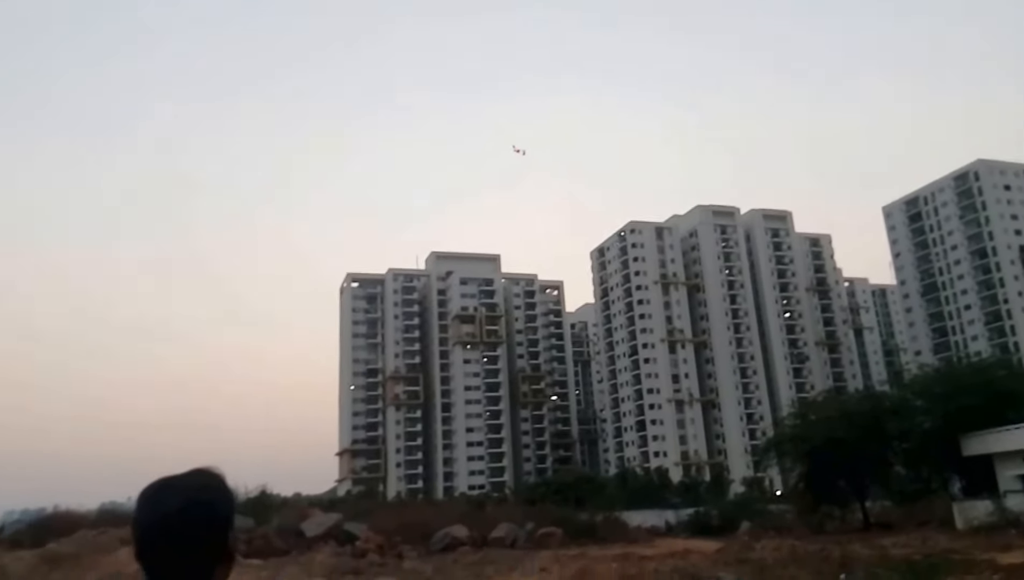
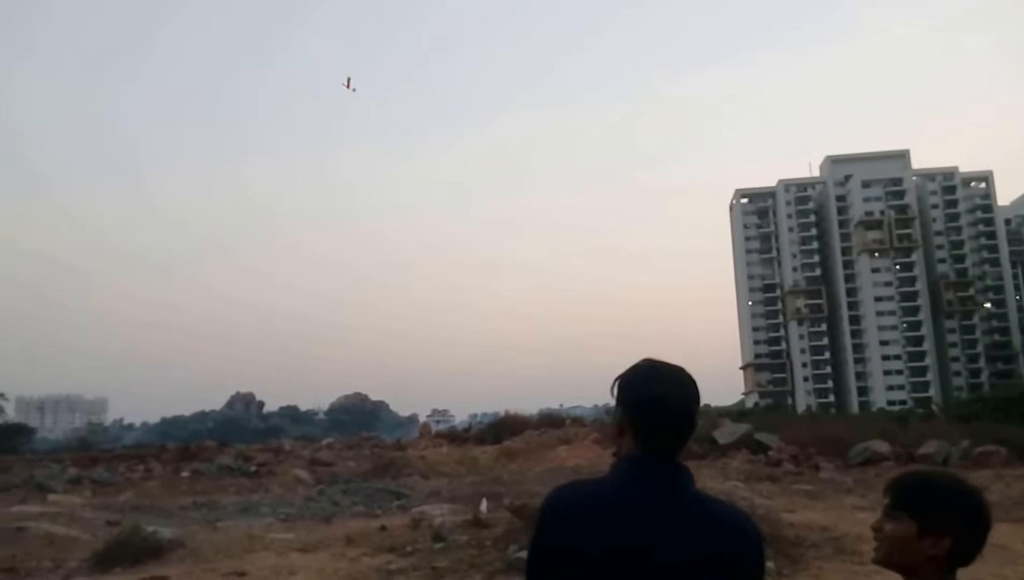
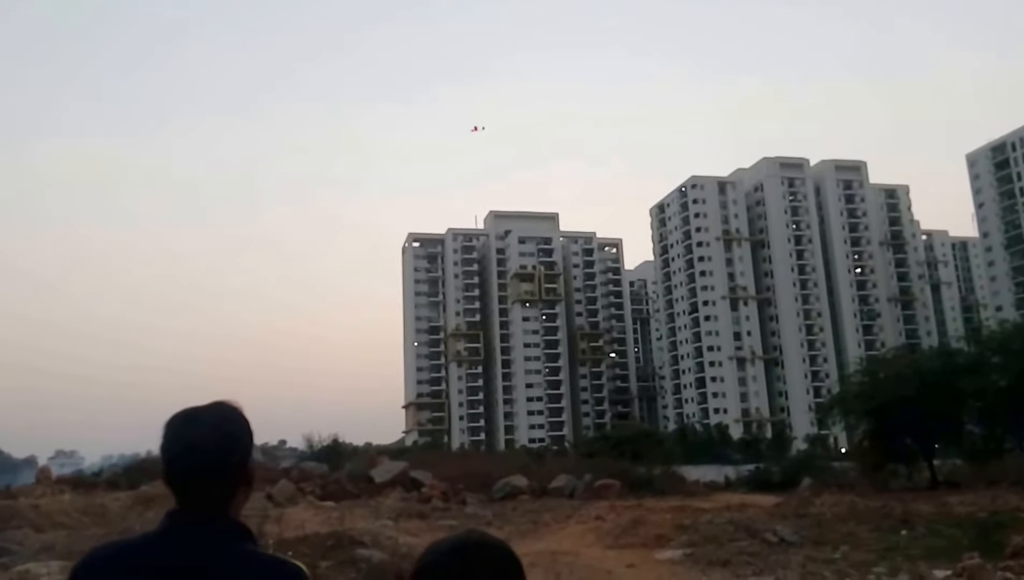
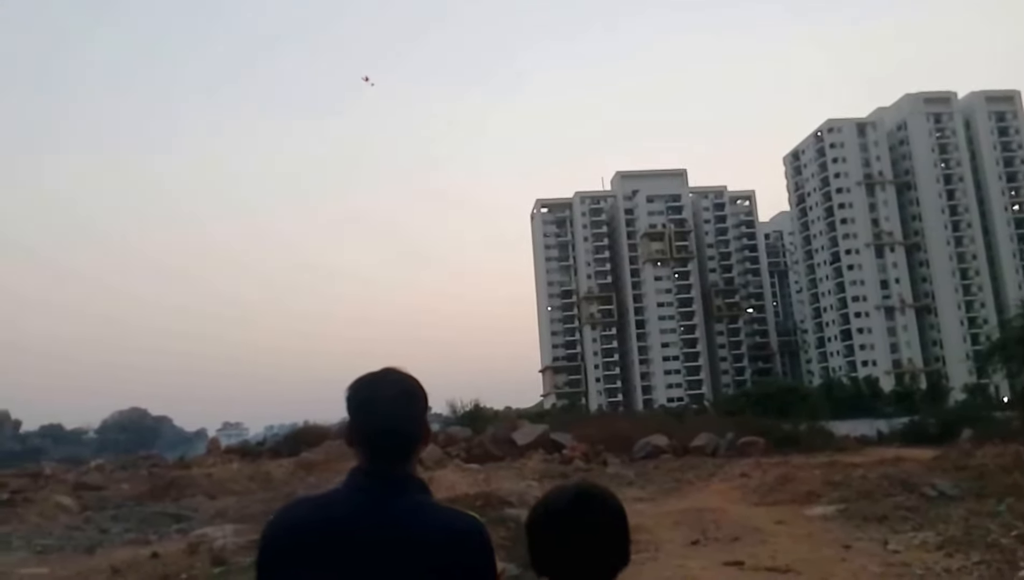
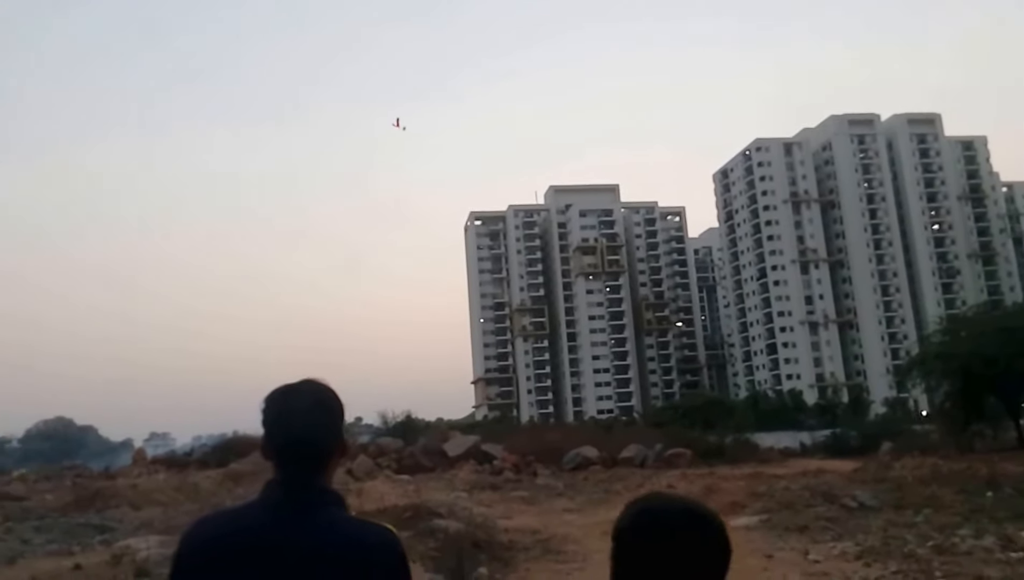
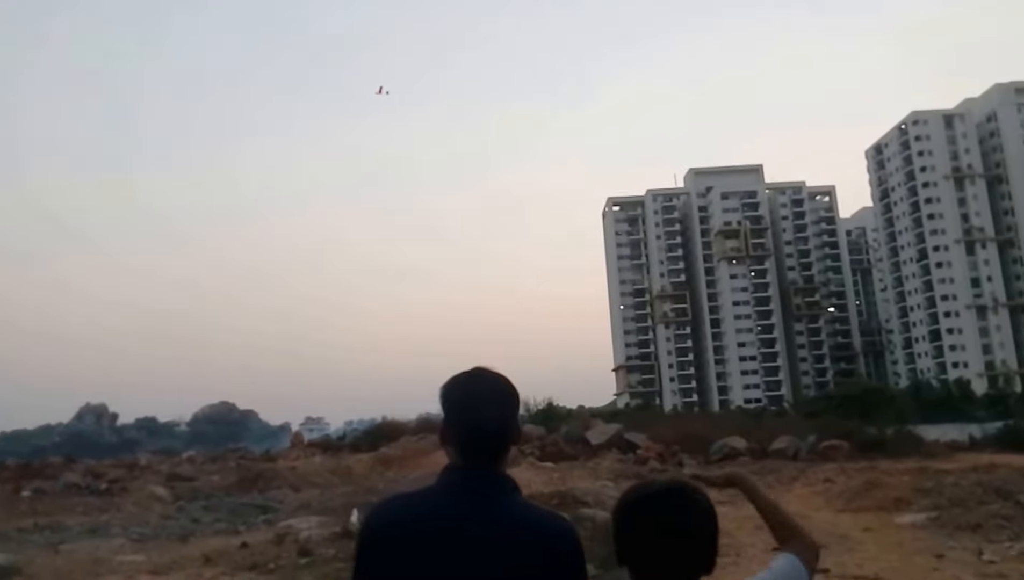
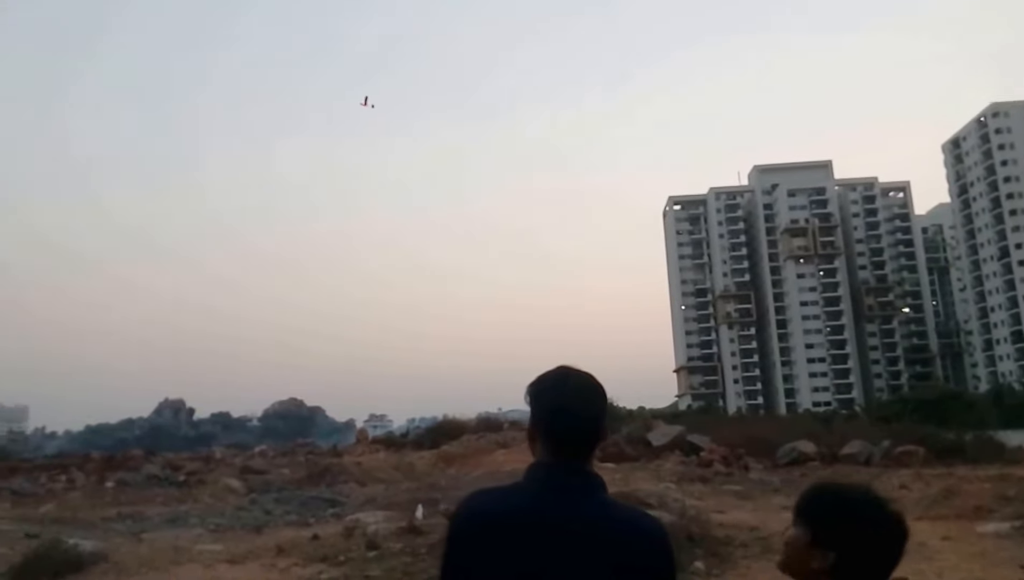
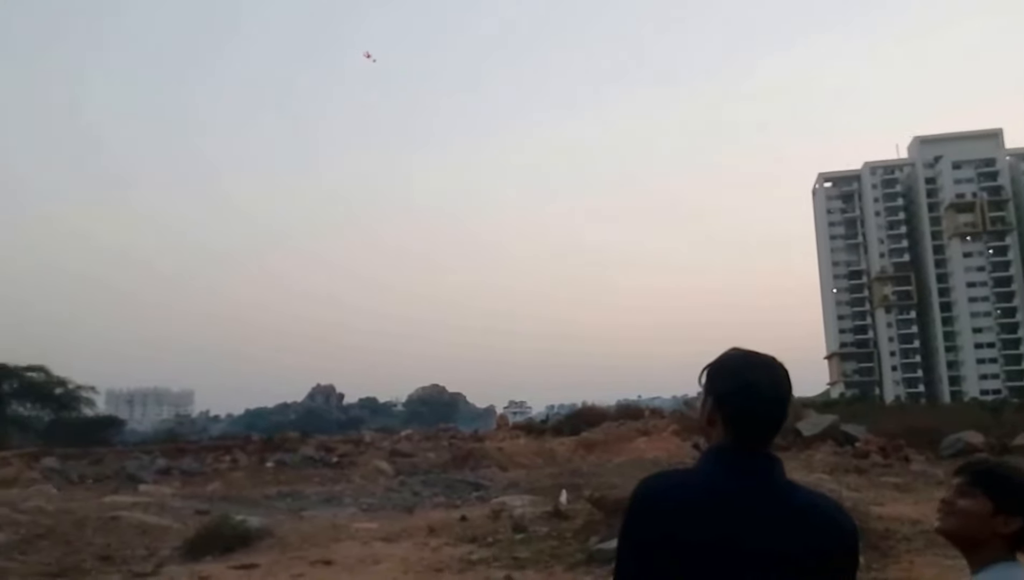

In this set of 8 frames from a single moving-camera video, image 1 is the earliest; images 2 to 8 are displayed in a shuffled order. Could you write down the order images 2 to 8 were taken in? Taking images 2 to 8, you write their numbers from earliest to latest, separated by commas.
3, 5, 4, 6, 7, 2, 8
